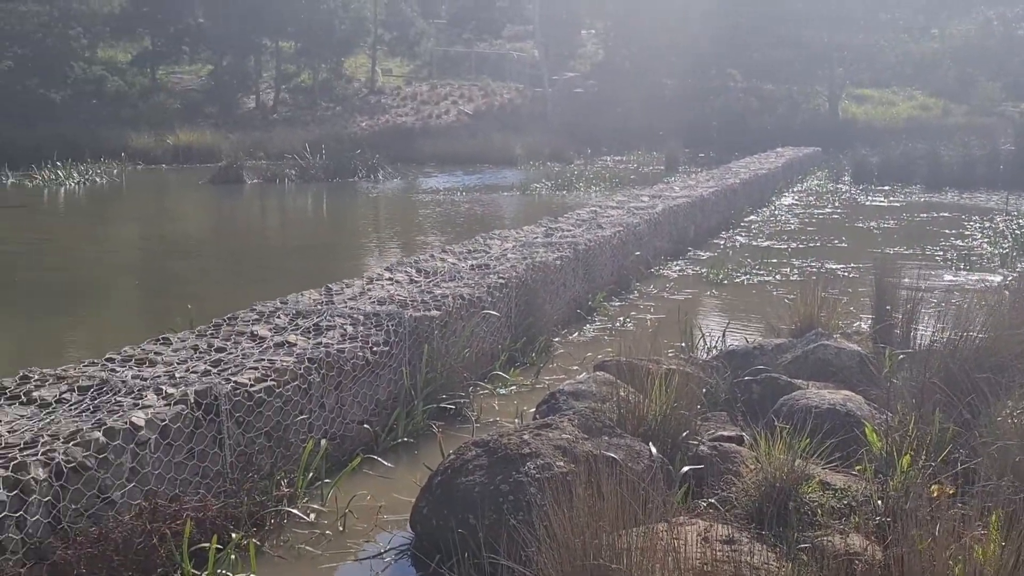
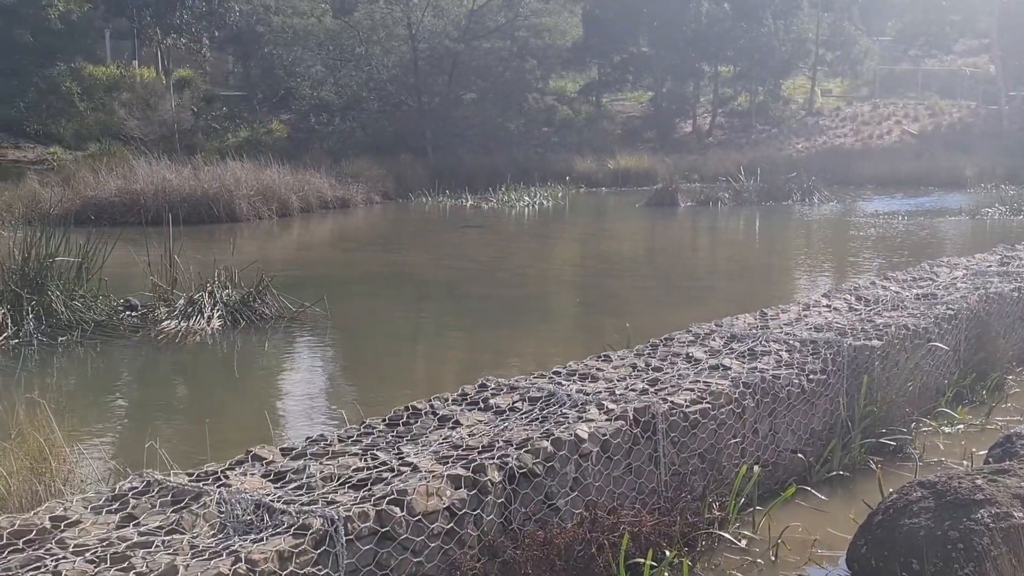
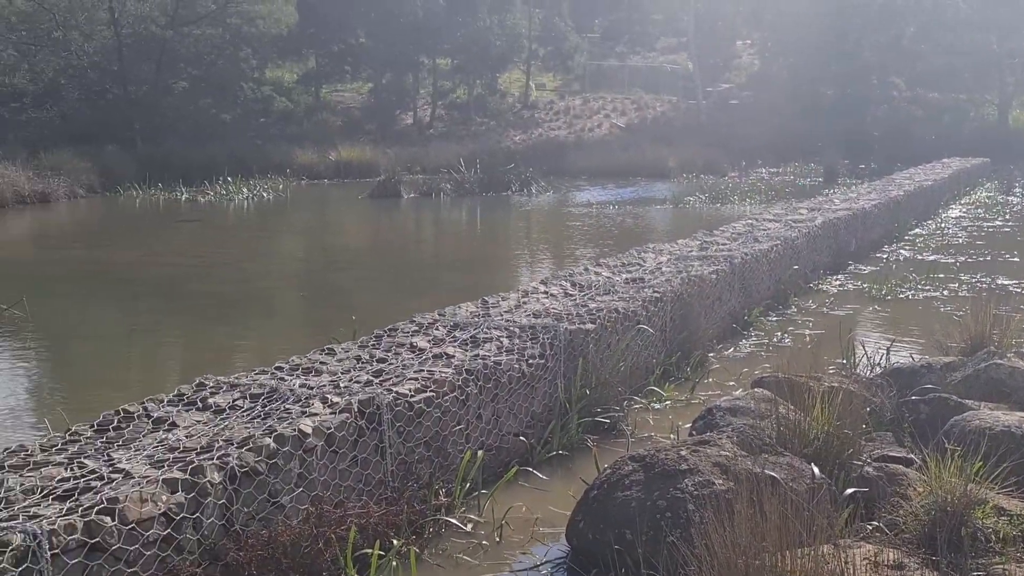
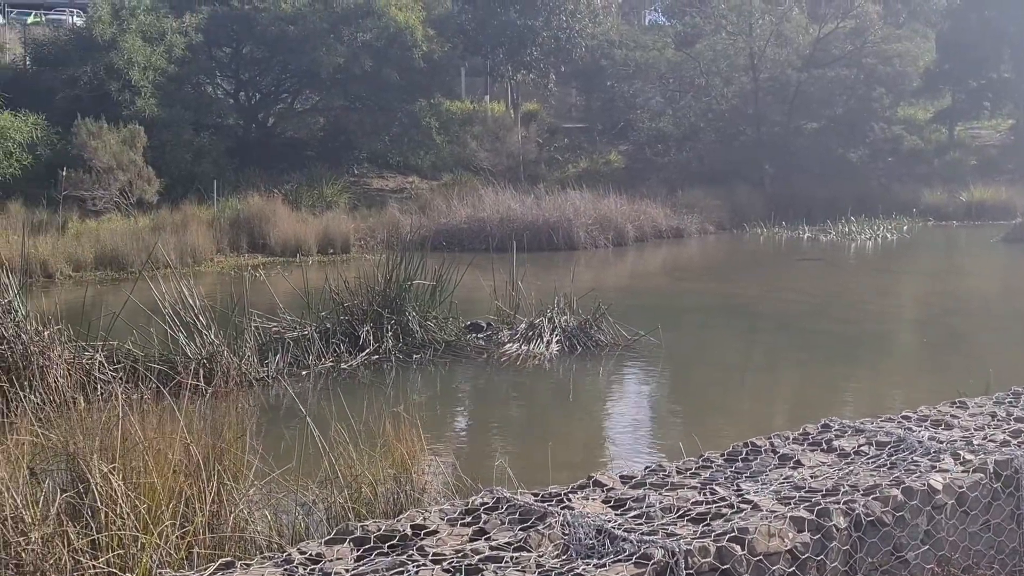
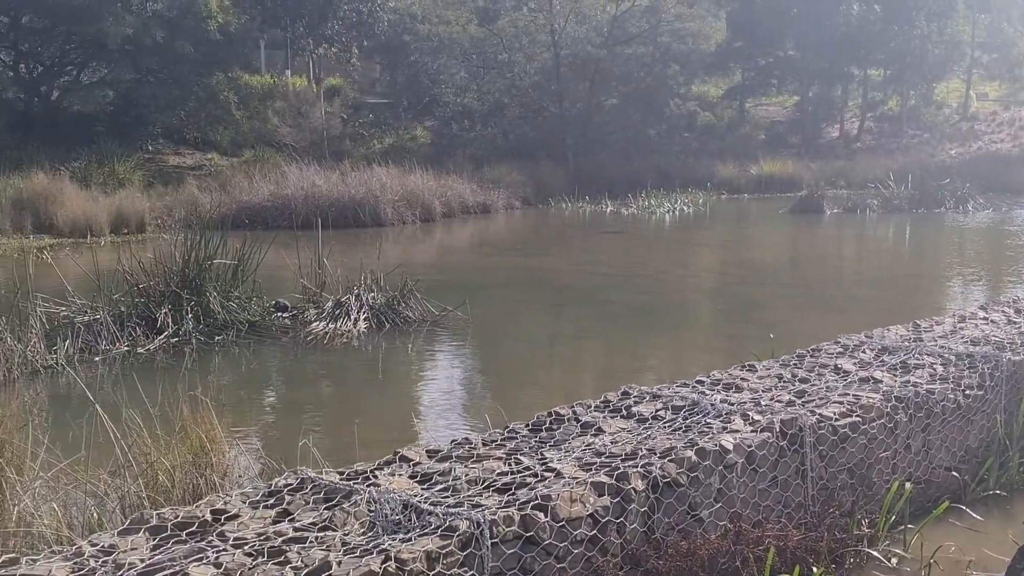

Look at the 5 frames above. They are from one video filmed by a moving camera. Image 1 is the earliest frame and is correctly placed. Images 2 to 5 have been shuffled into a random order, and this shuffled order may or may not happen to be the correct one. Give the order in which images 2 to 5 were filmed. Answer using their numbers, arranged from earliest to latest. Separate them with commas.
3, 2, 5, 4
